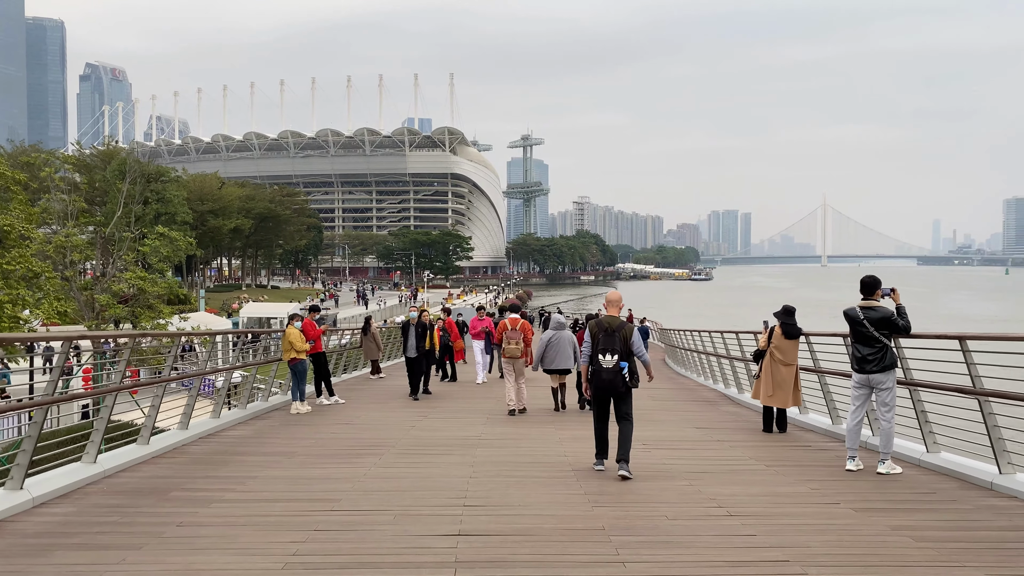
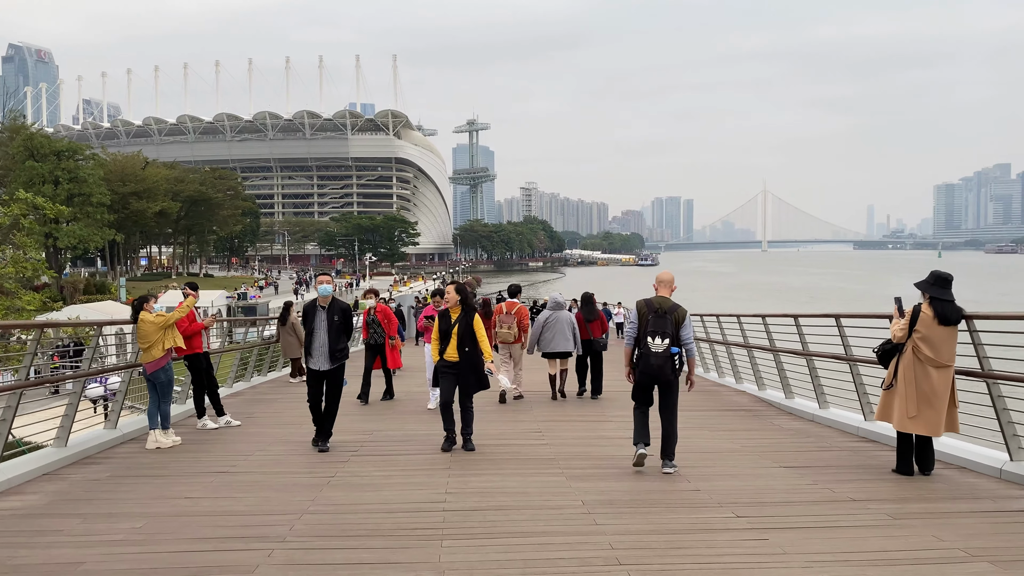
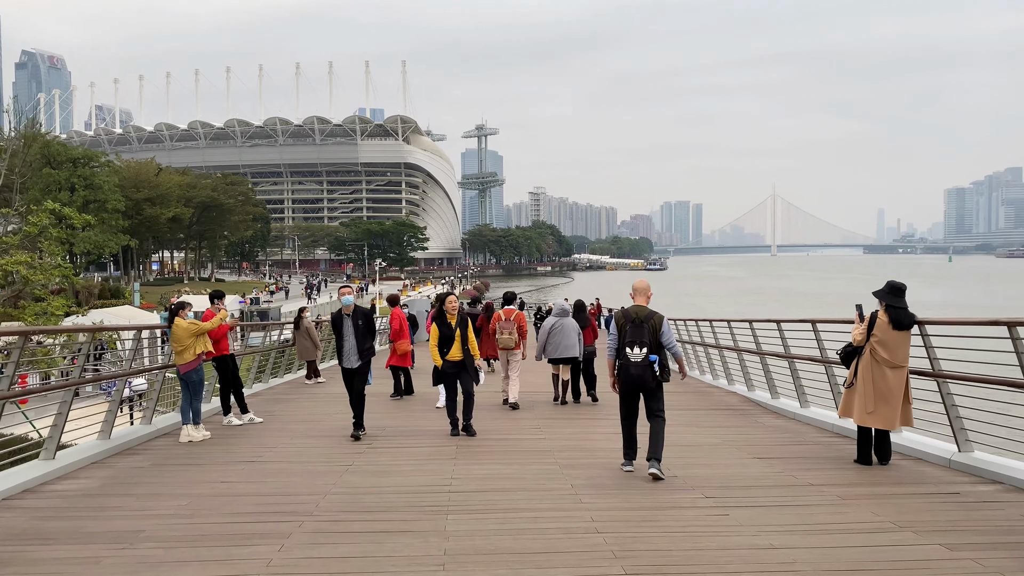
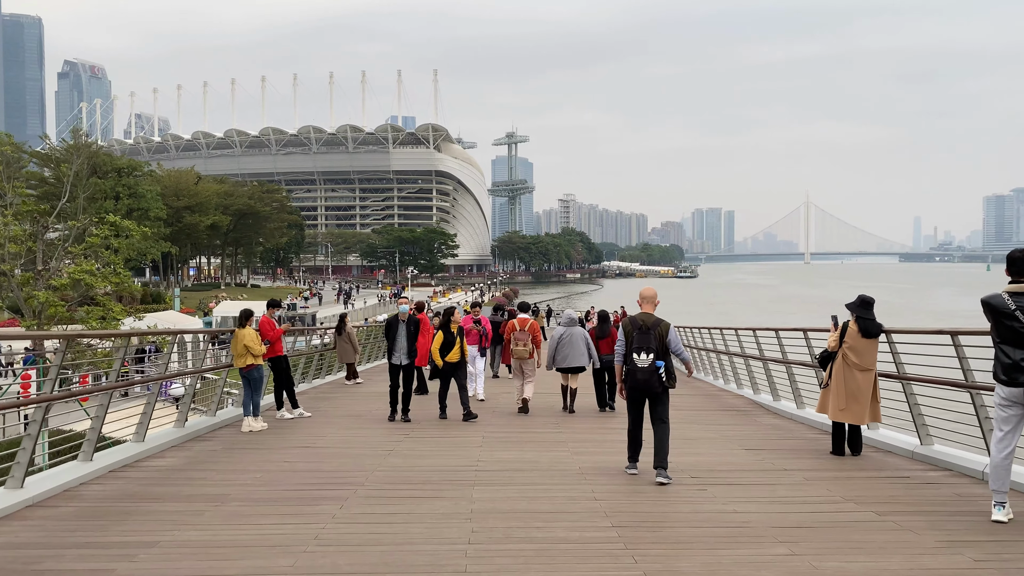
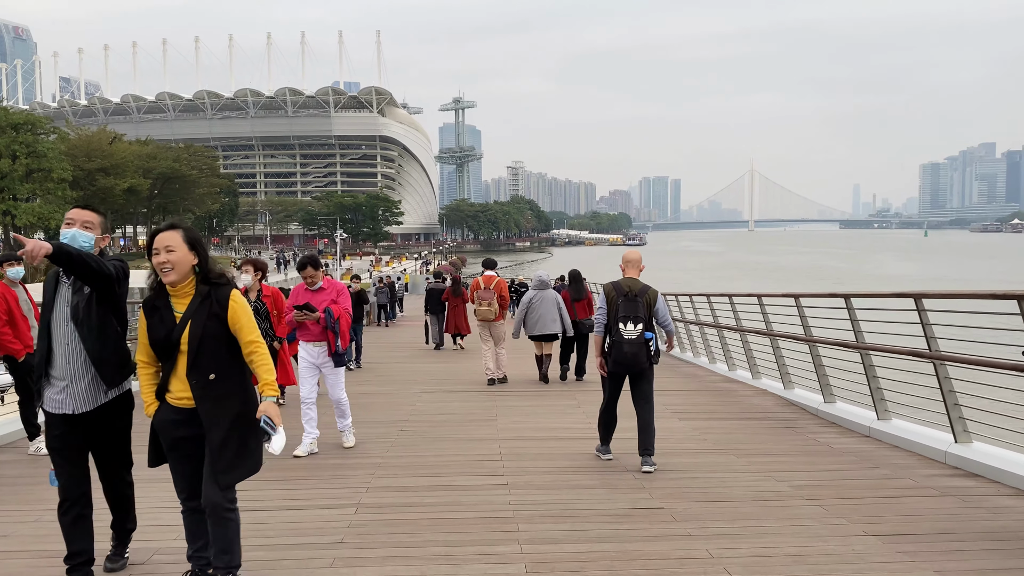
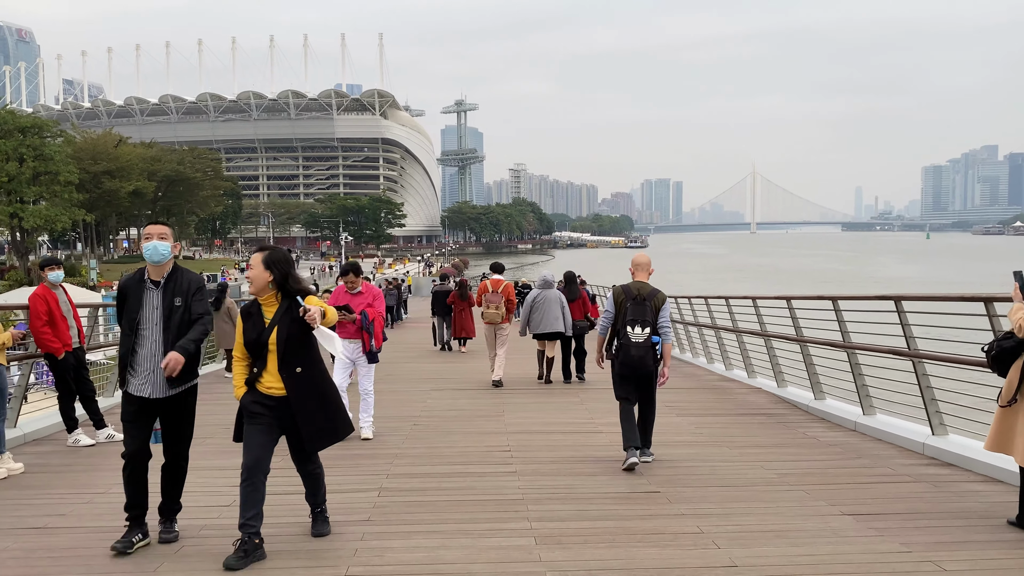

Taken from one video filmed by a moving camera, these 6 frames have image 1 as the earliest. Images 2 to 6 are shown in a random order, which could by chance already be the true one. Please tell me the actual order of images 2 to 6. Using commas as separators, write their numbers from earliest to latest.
4, 3, 2, 6, 5
